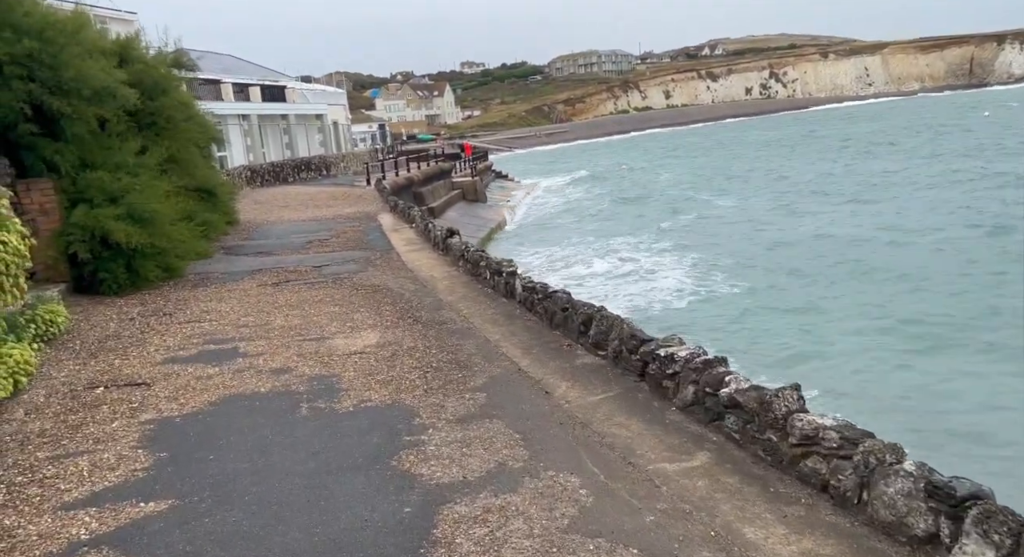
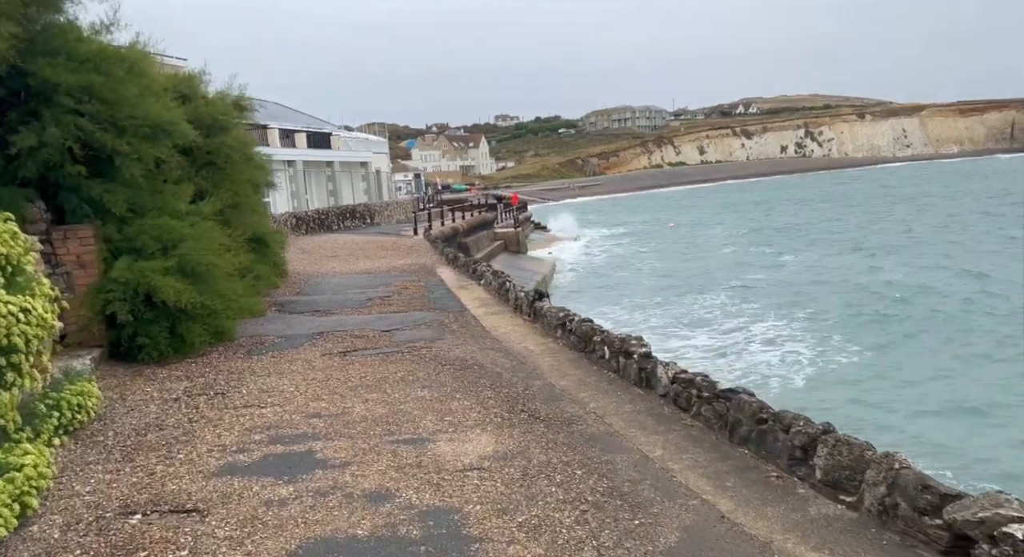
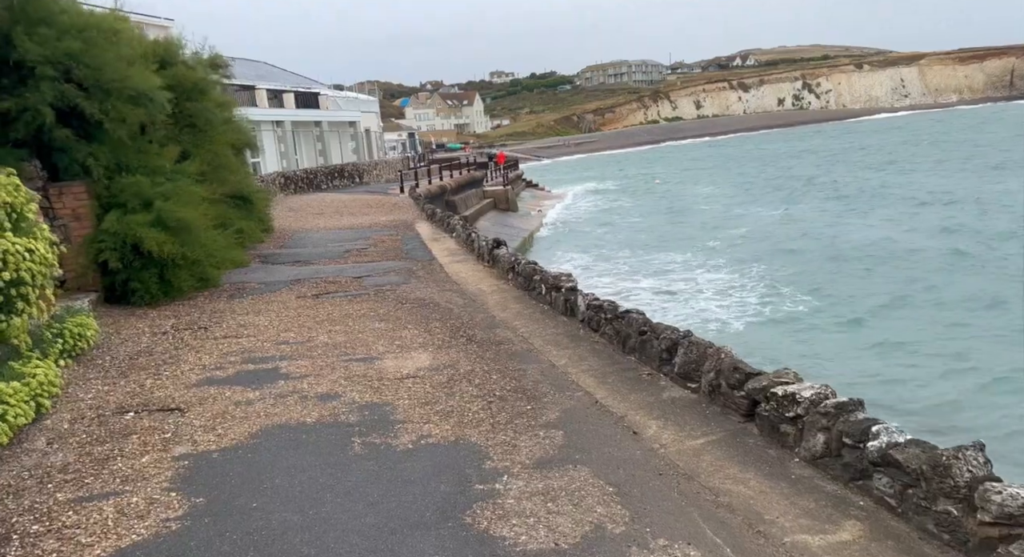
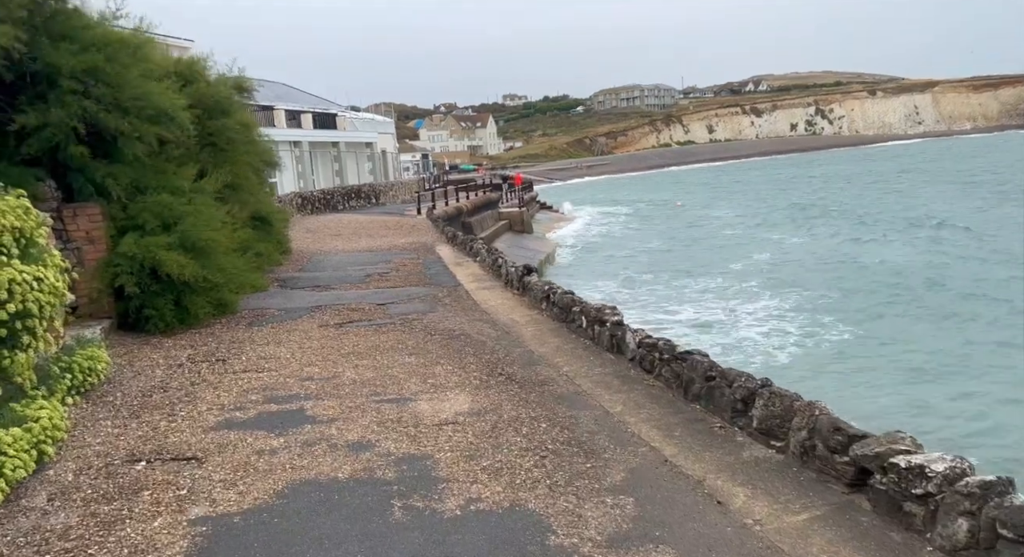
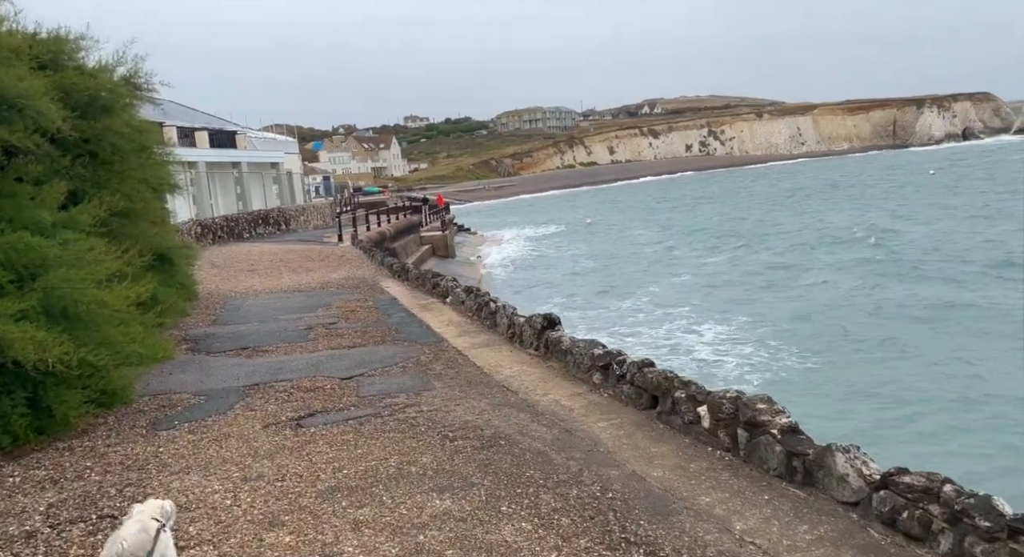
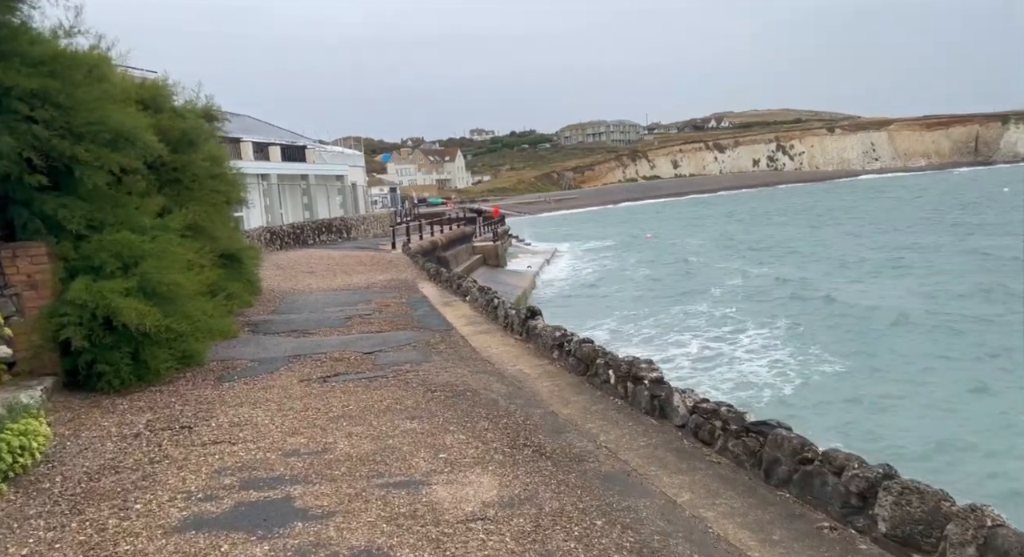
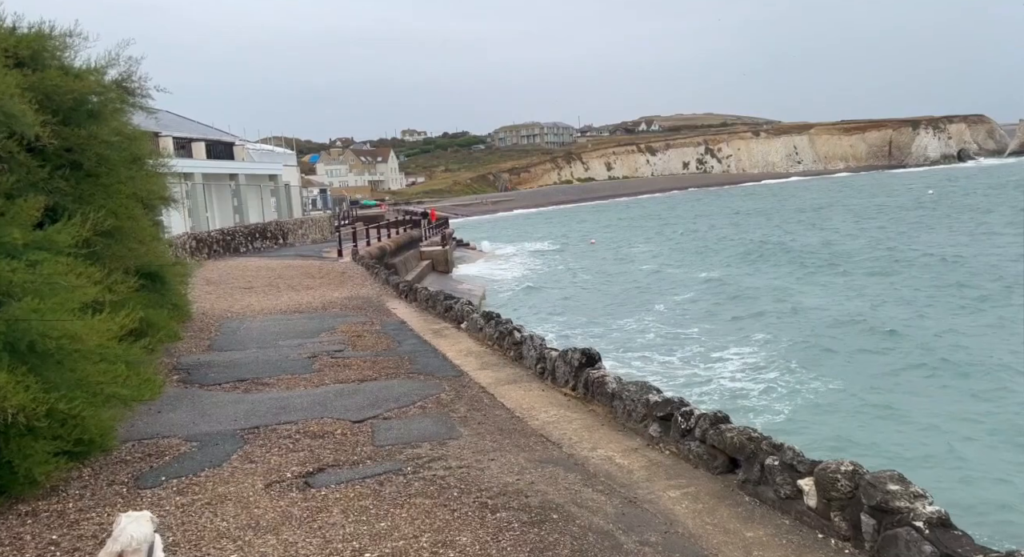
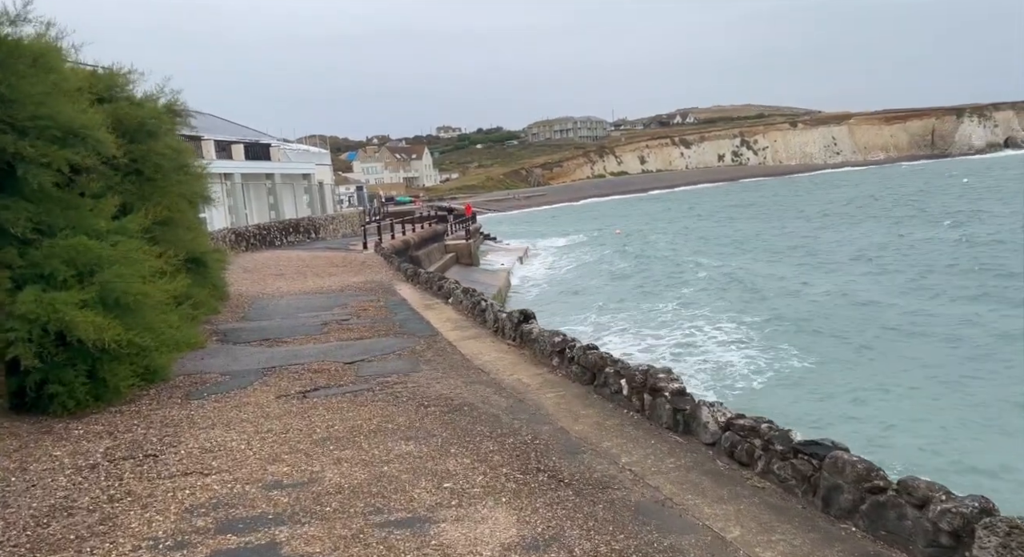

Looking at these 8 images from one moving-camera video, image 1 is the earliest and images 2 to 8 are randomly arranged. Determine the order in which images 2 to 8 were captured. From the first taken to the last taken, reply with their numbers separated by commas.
3, 4, 2, 6, 8, 5, 7
